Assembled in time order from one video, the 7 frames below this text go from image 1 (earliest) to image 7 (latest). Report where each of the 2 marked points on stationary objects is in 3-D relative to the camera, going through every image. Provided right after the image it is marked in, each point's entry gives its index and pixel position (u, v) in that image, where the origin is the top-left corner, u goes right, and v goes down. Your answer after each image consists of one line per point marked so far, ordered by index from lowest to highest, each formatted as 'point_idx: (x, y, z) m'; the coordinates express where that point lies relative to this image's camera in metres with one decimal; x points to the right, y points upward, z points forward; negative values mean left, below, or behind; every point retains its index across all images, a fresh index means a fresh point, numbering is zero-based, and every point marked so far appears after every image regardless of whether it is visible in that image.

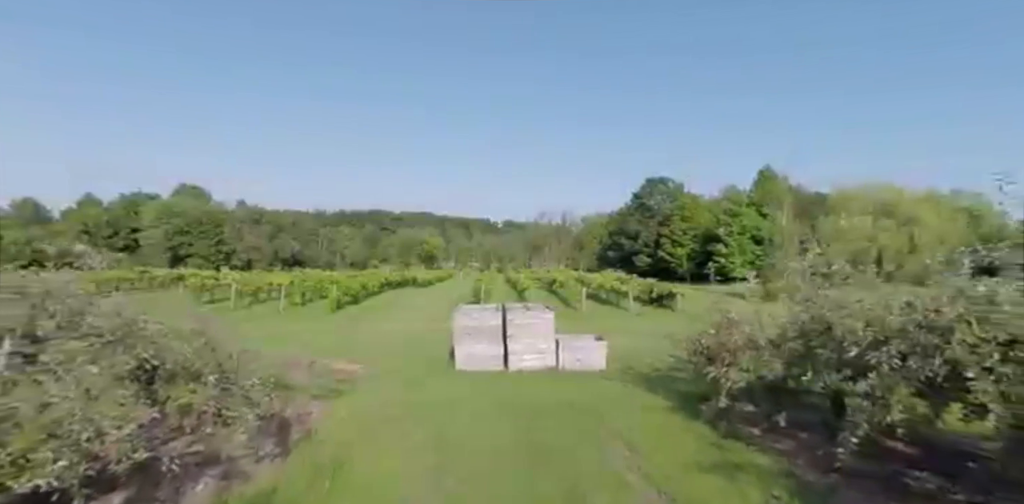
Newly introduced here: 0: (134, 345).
0: (-4.4, -1.1, +6.1) m
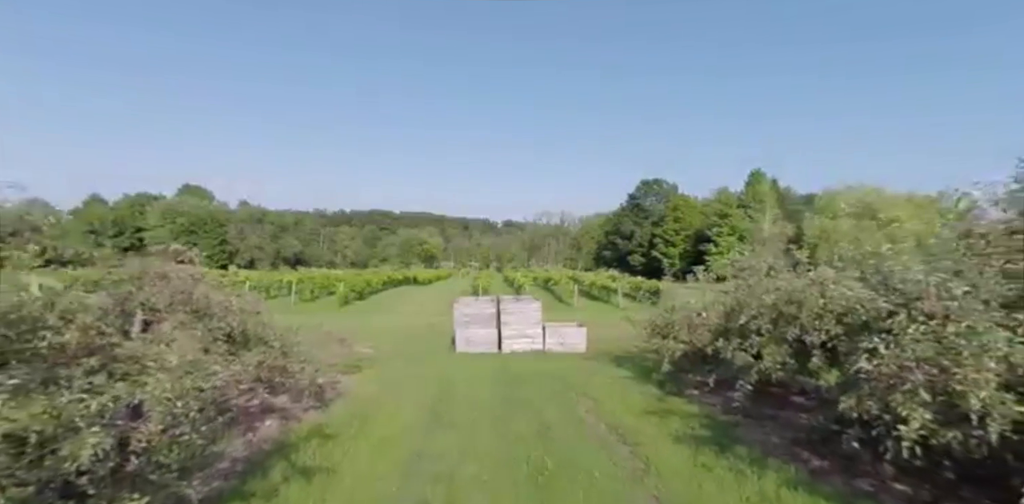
0: (-4.6, -1.0, +8.3) m
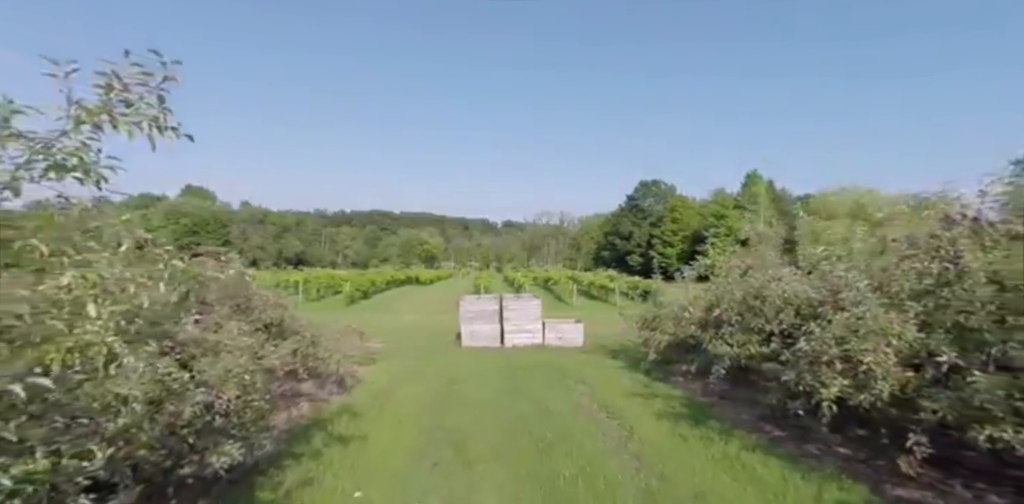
0: (-4.6, -1.0, +9.4) m
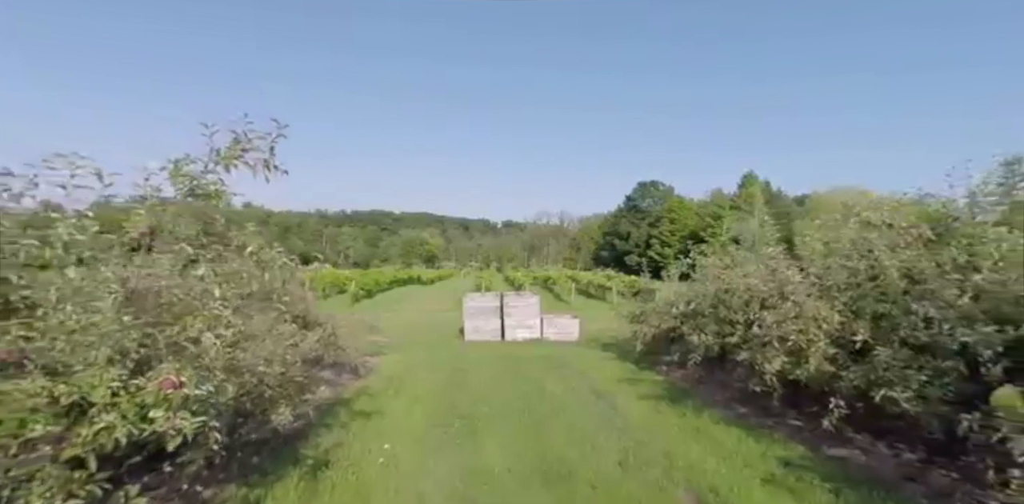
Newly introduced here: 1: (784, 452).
0: (-4.6, -1.0, +10.6) m
1: (+3.5, -2.6, +6.8) m
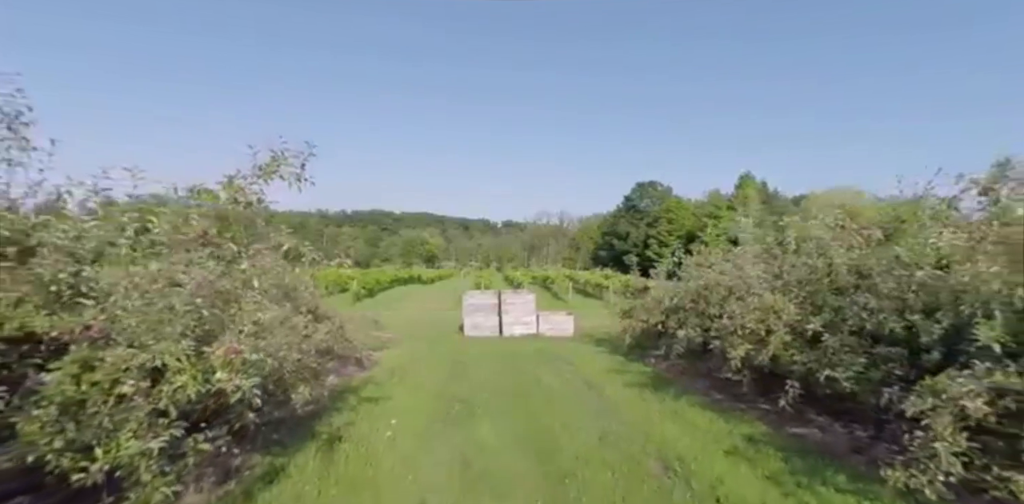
0: (-4.7, -1.0, +11.4) m
1: (+3.5, -2.6, +7.6) m
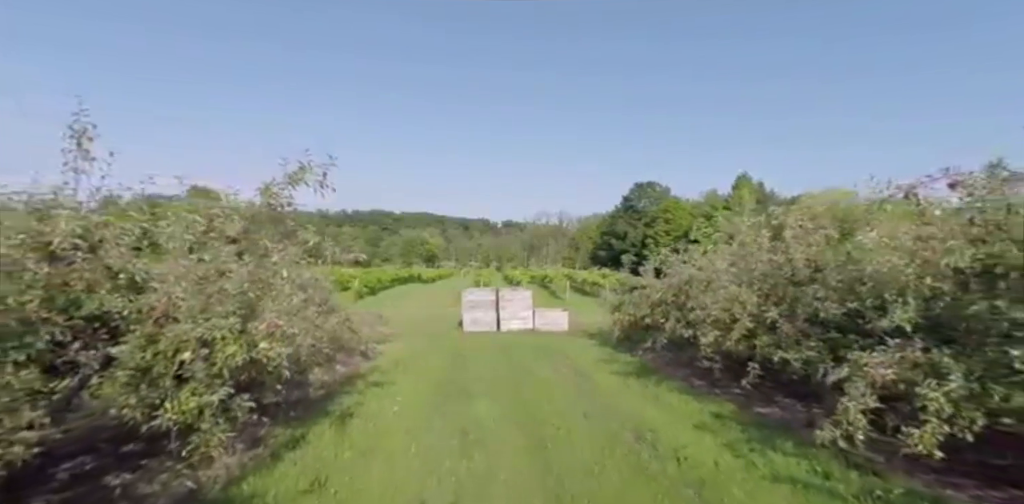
0: (-4.8, -1.0, +12.2) m
1: (+3.3, -2.5, +8.4) m
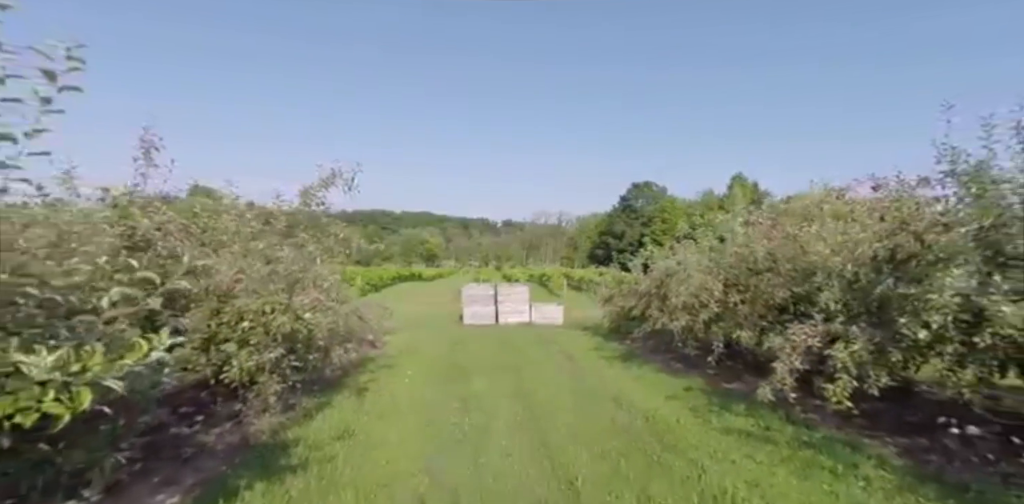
0: (-4.8, -0.8, +13.4) m
1: (+3.3, -2.4, +9.6) m
